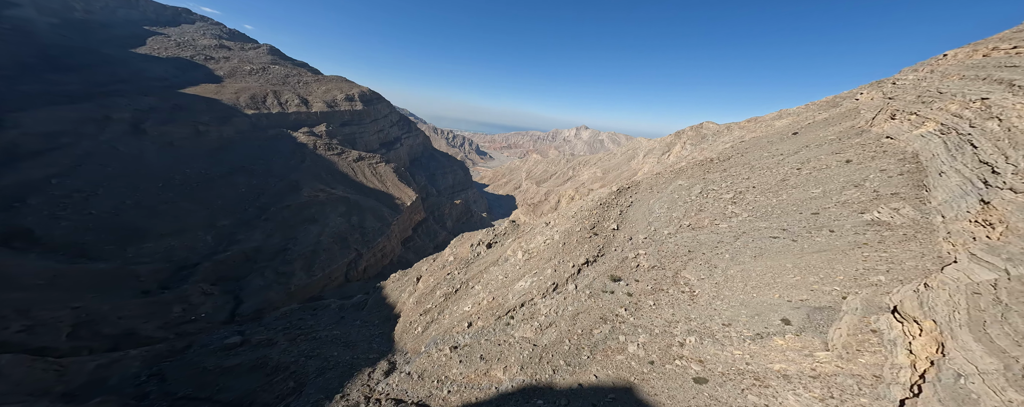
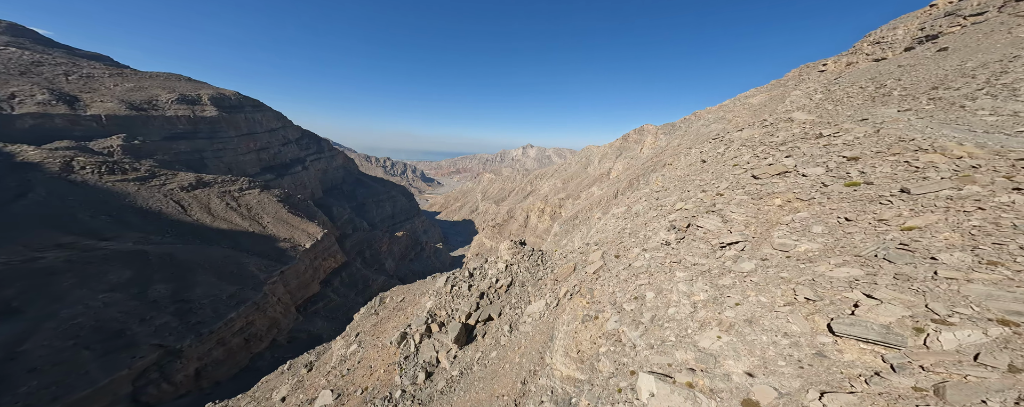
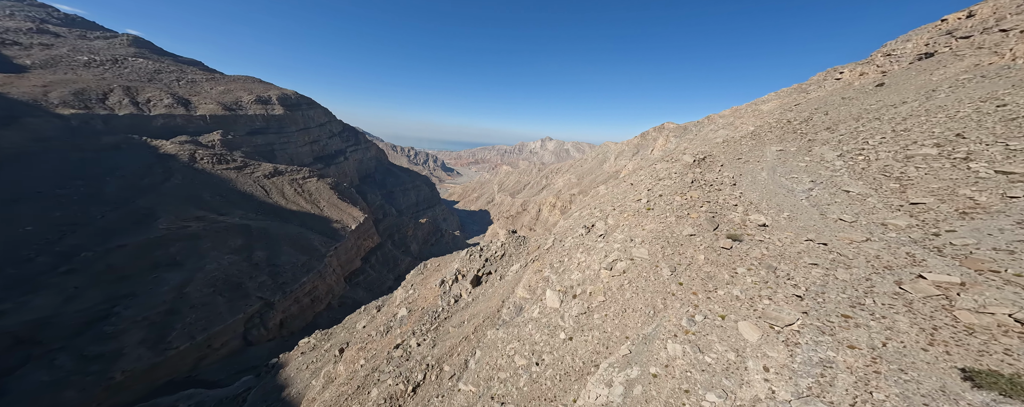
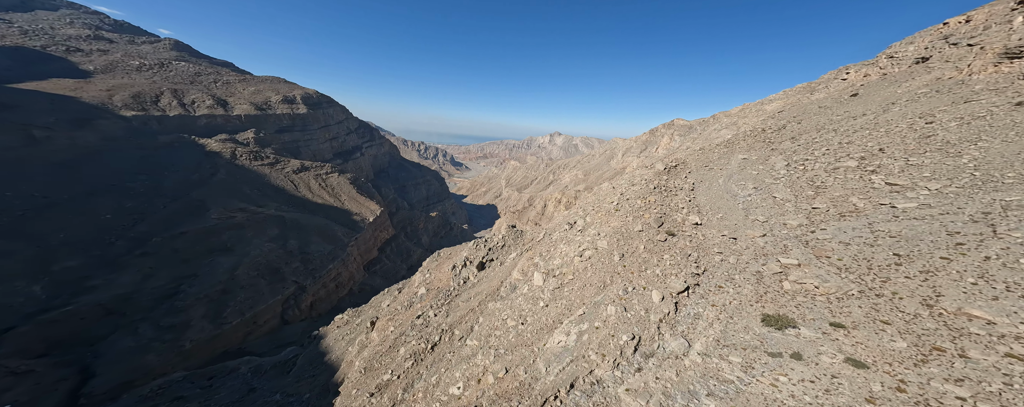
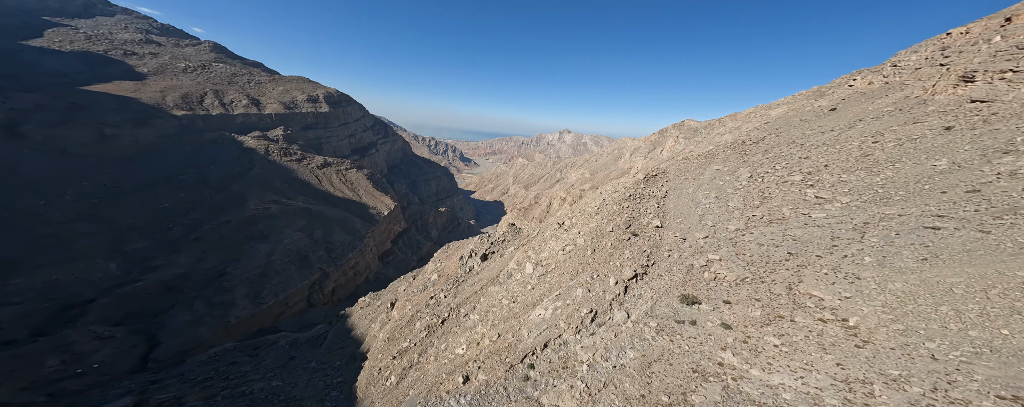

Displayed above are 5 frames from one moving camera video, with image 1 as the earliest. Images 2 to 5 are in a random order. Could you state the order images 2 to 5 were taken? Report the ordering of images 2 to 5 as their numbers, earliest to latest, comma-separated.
5, 4, 3, 2
